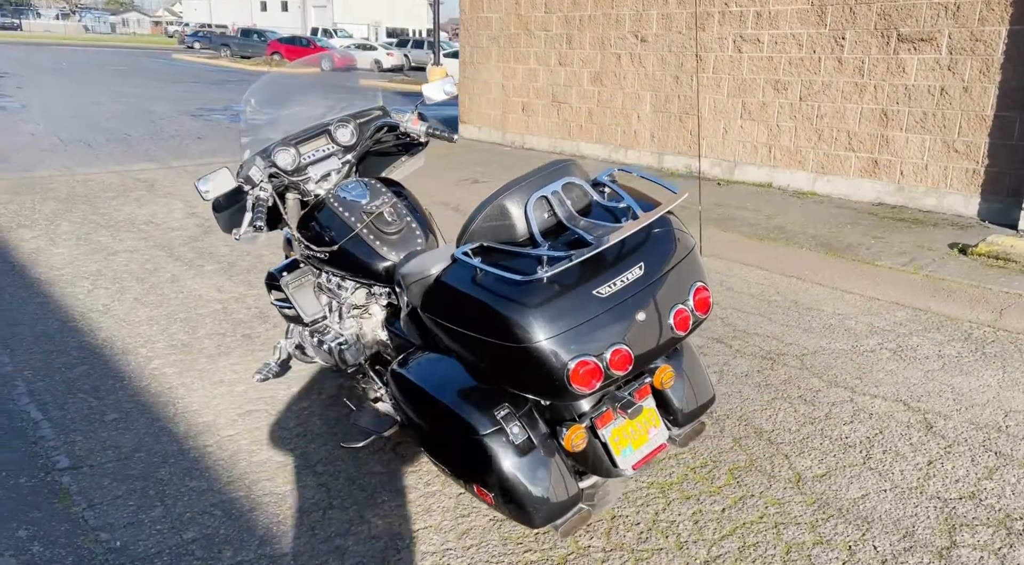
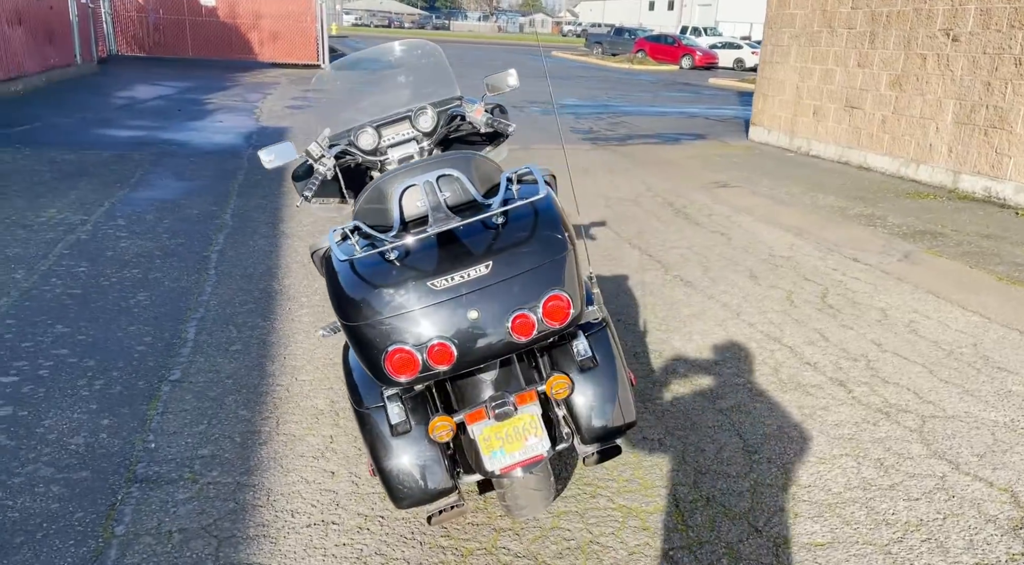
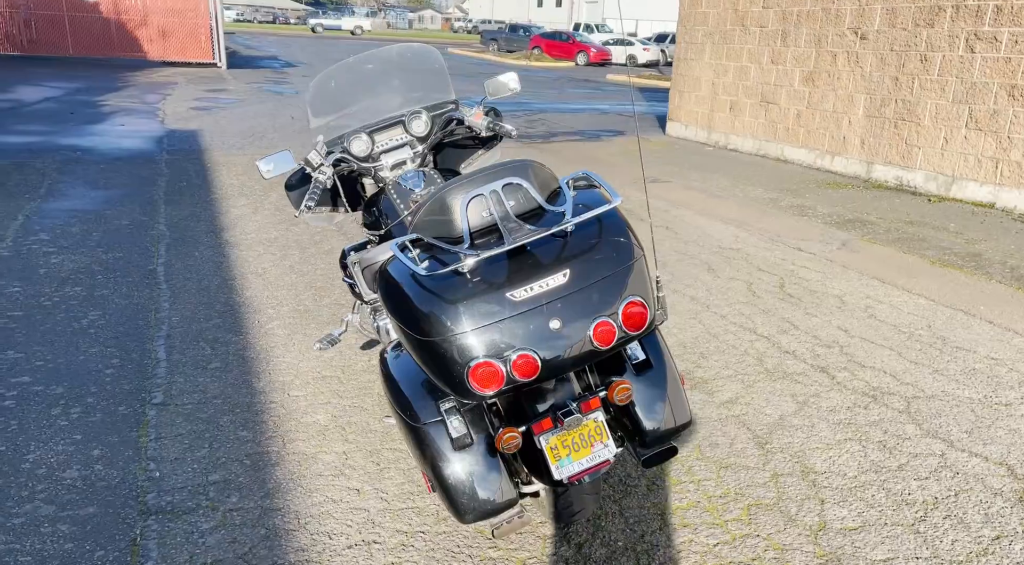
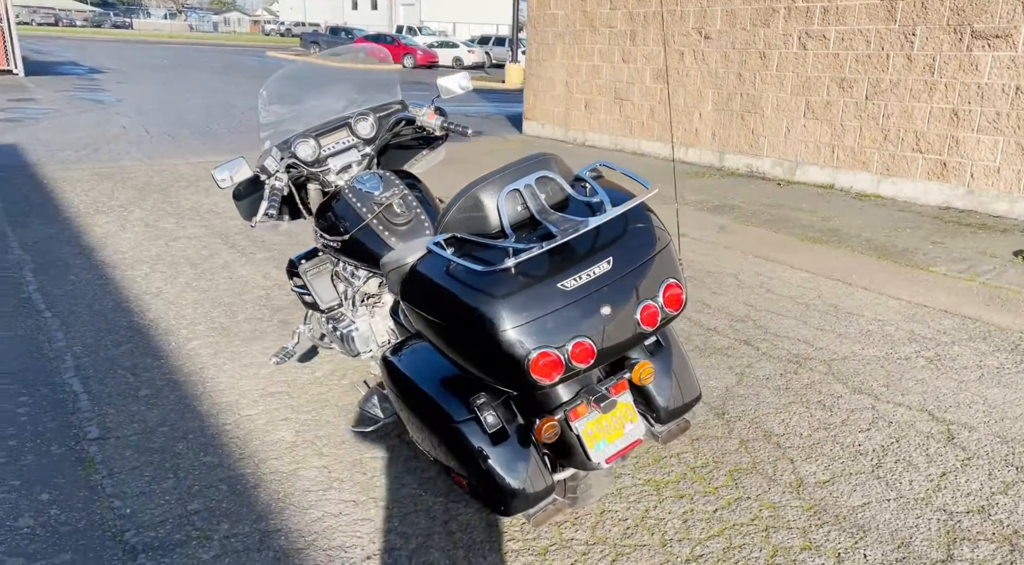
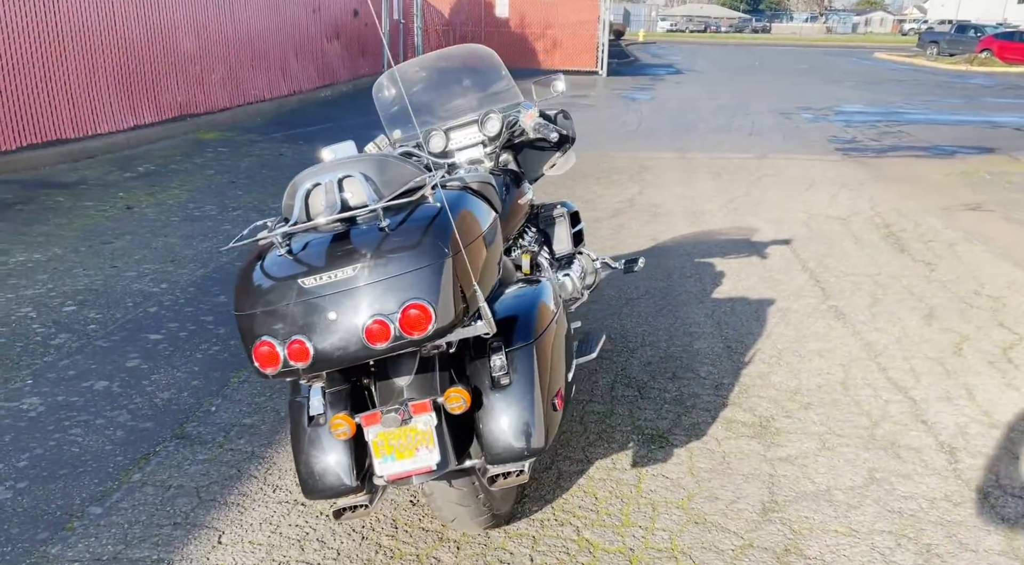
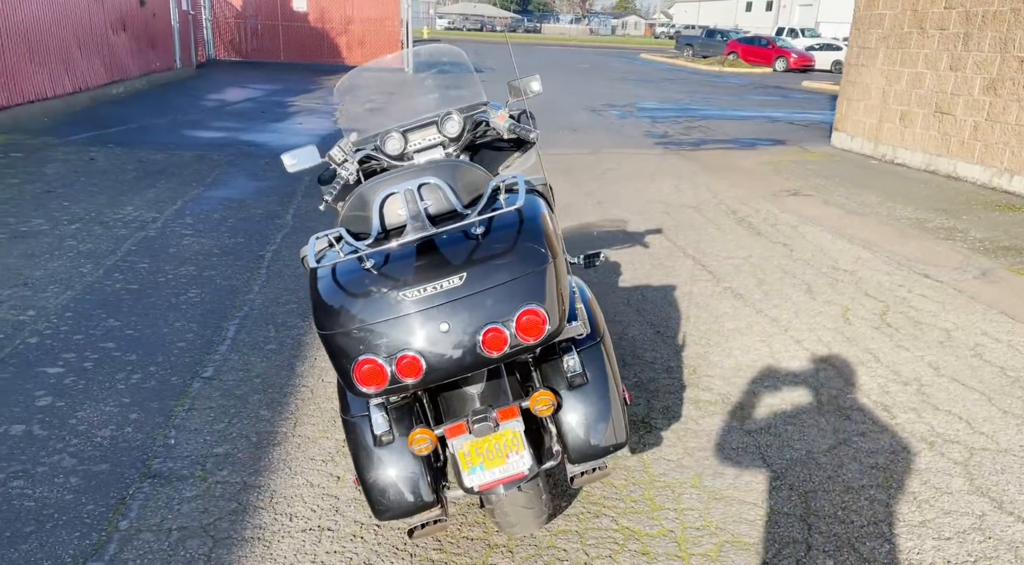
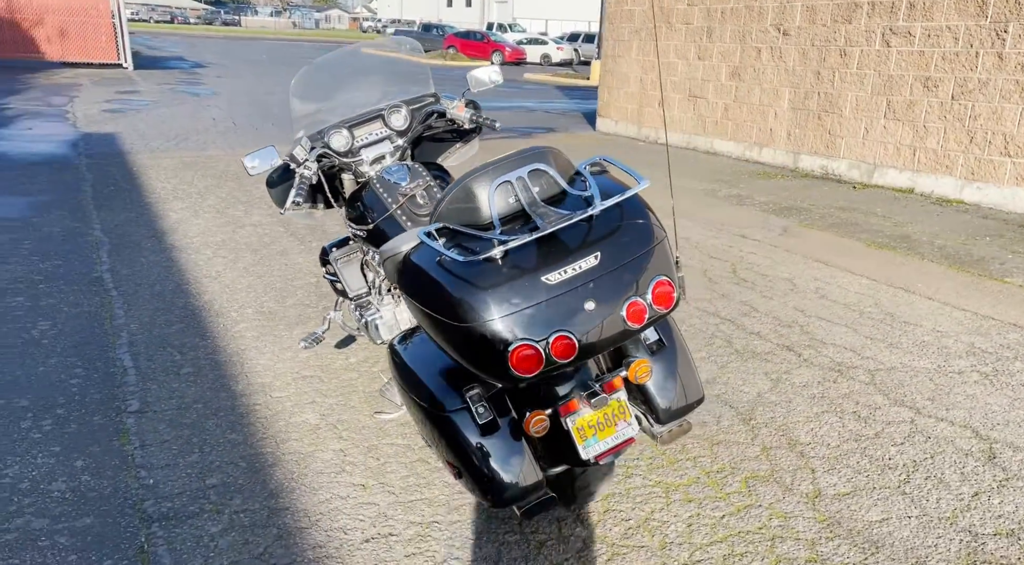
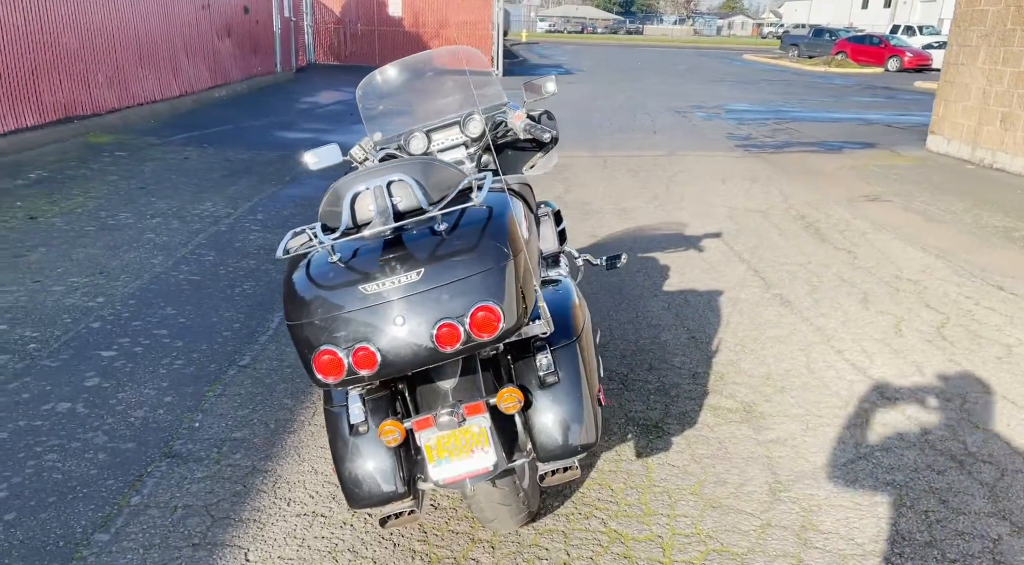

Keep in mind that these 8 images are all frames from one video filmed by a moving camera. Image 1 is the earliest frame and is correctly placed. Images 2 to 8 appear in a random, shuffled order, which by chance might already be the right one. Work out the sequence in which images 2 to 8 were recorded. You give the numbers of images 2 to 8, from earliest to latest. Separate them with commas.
4, 7, 3, 2, 6, 8, 5
